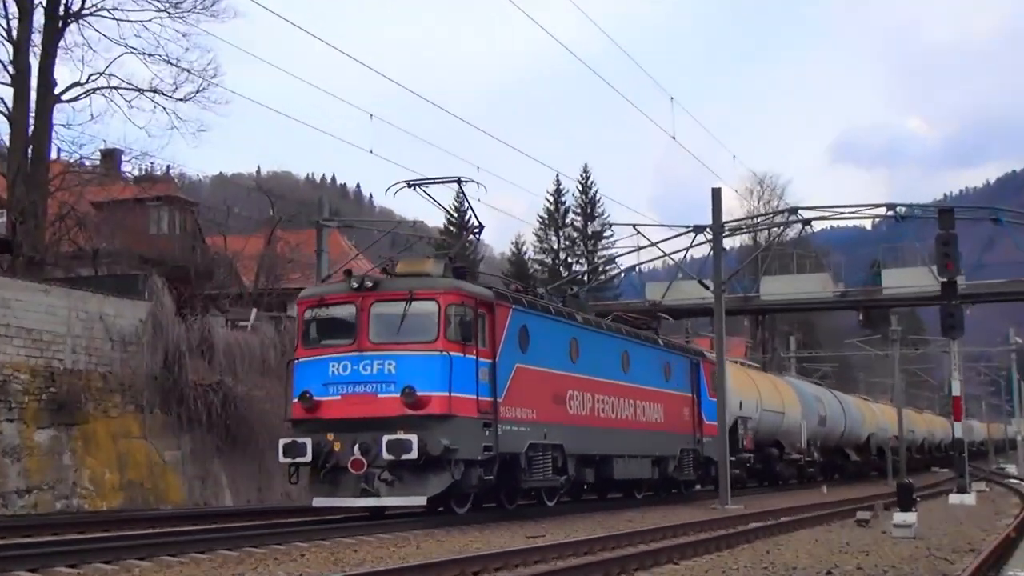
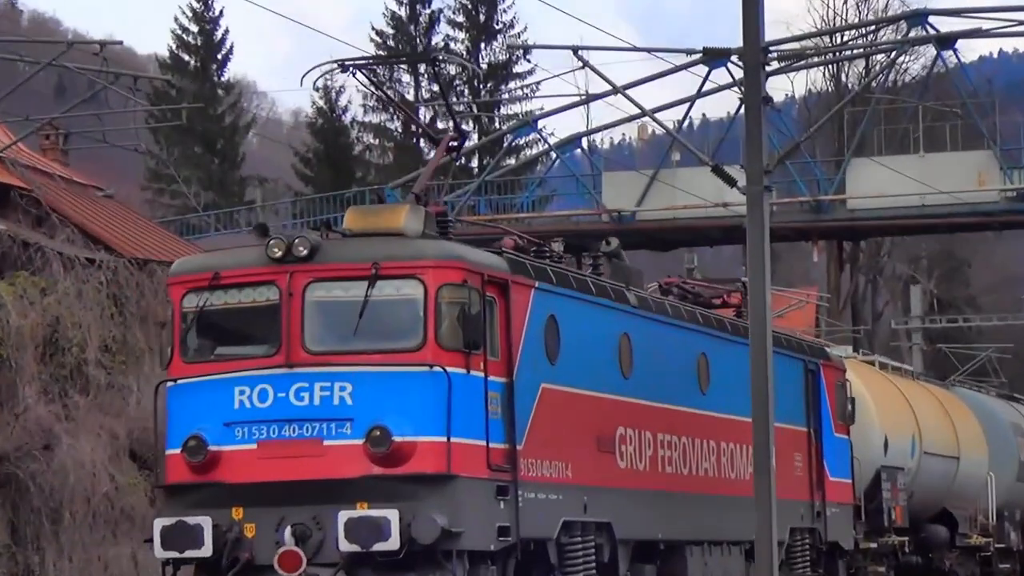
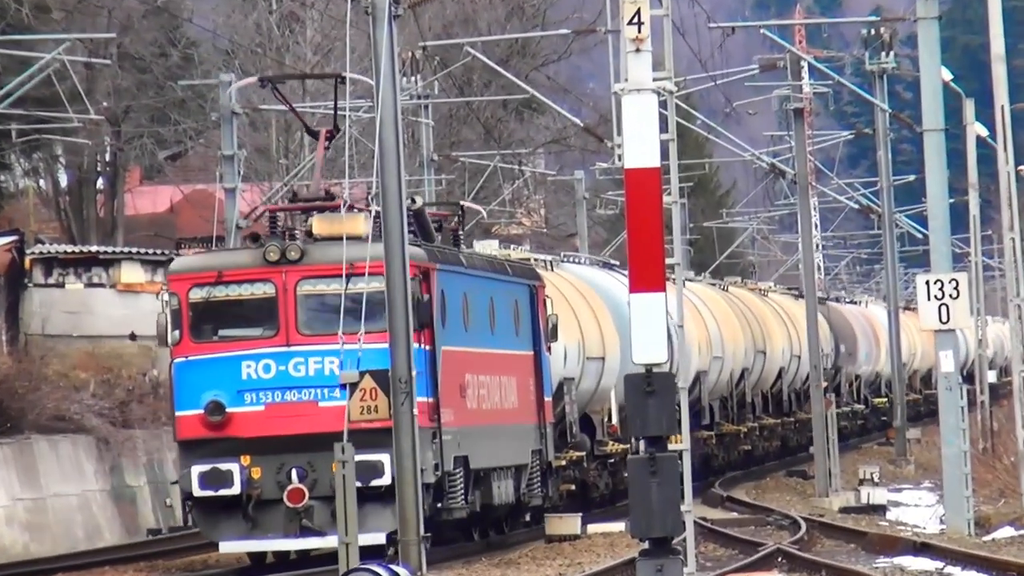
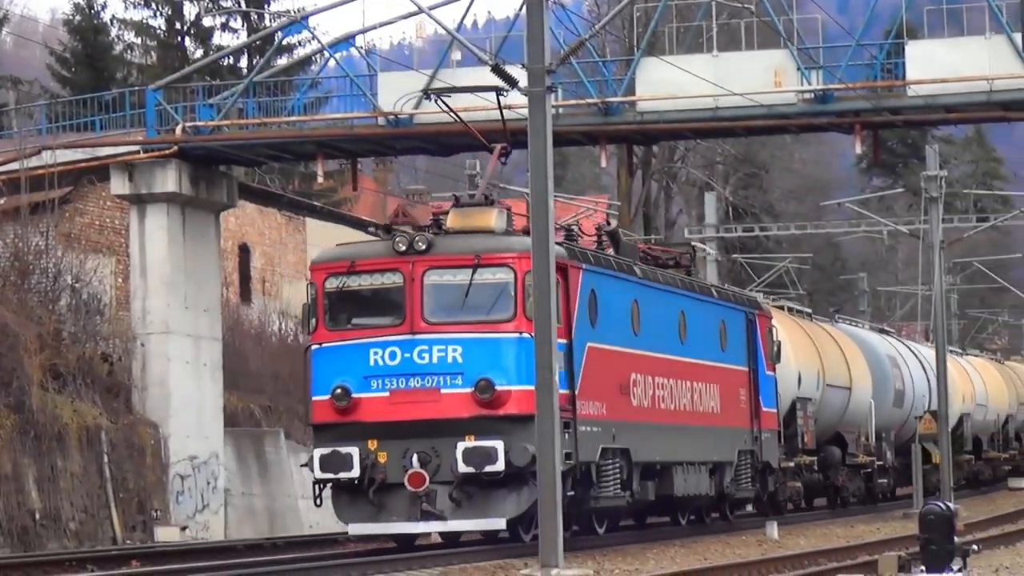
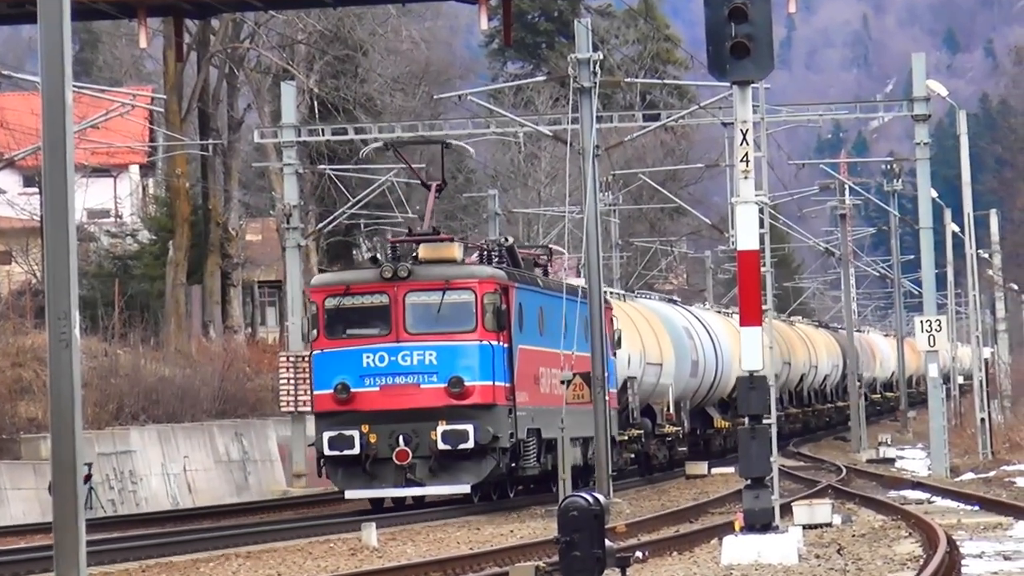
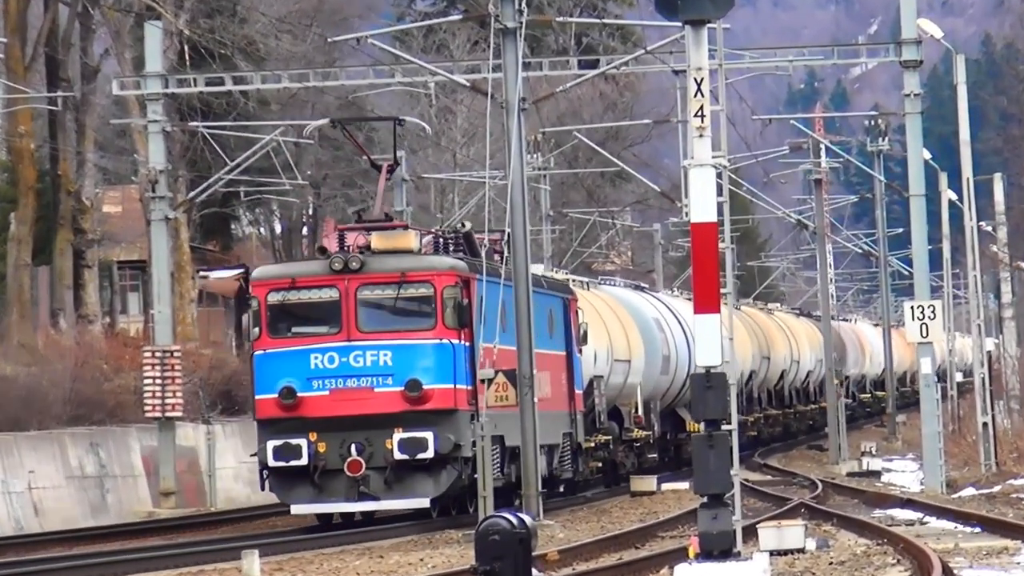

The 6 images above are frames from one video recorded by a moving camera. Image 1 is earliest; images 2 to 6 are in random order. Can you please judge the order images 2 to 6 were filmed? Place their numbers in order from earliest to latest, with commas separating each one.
2, 4, 5, 6, 3
